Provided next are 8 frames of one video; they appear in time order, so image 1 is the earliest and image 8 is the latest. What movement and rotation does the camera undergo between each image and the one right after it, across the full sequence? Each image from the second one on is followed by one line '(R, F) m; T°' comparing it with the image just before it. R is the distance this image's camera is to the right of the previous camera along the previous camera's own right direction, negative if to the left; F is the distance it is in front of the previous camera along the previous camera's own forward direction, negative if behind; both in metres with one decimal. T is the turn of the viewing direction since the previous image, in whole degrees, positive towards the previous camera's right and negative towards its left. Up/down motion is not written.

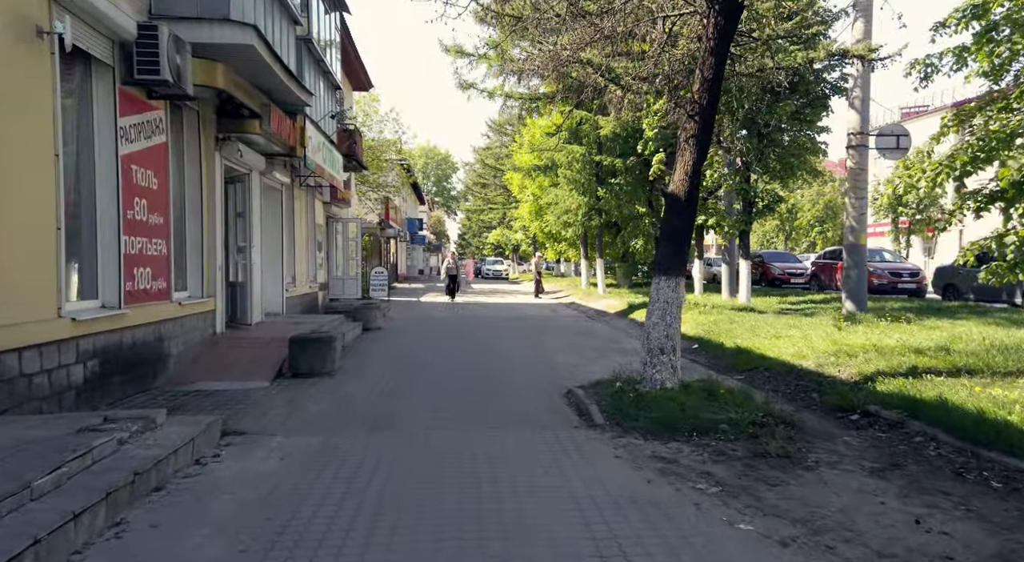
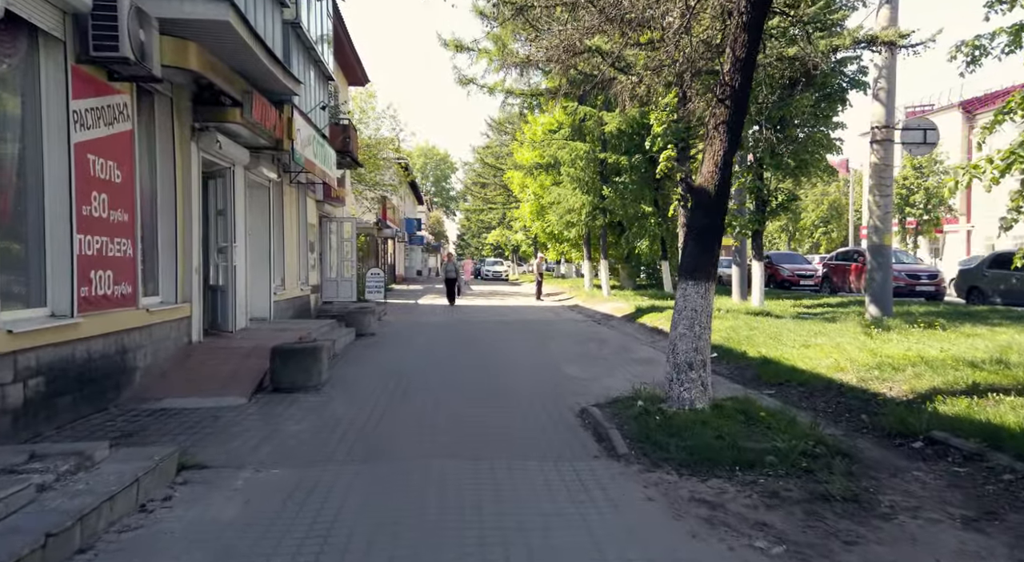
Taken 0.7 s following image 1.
(-0.1, +1.1) m; 0°
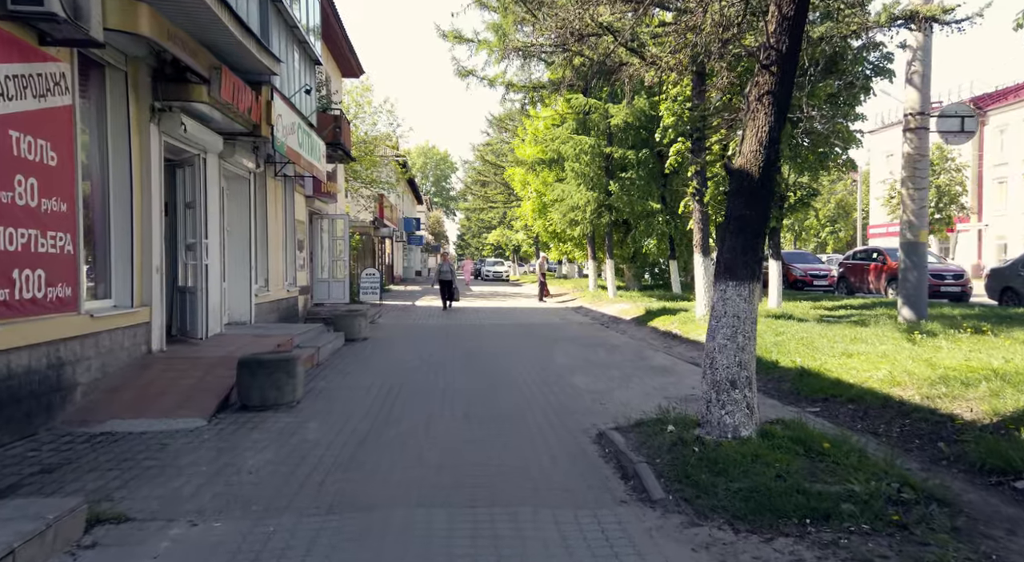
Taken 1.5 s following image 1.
(0.0, +1.3) m; 0°
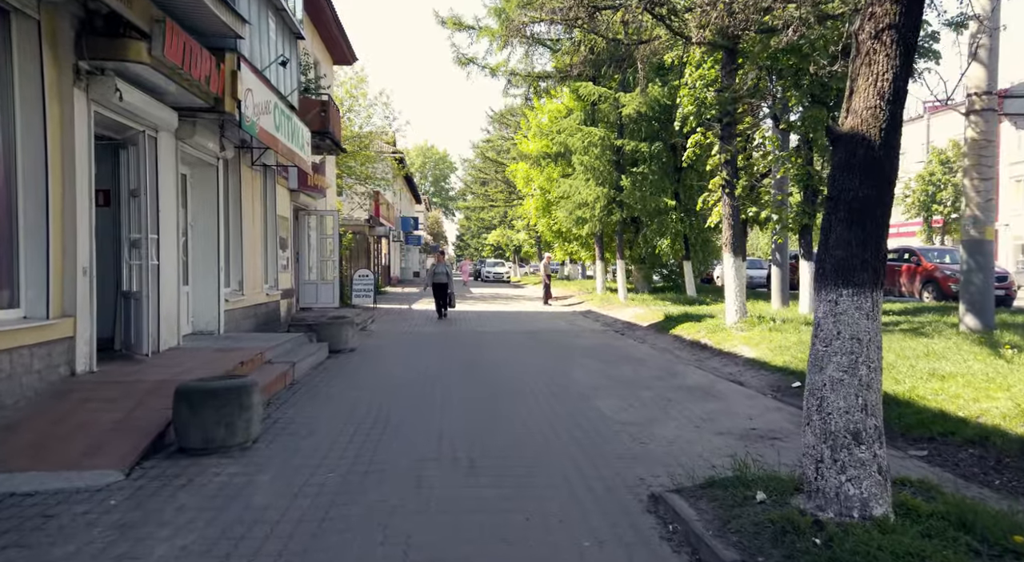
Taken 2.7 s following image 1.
(-0.1, +1.9) m; 0°
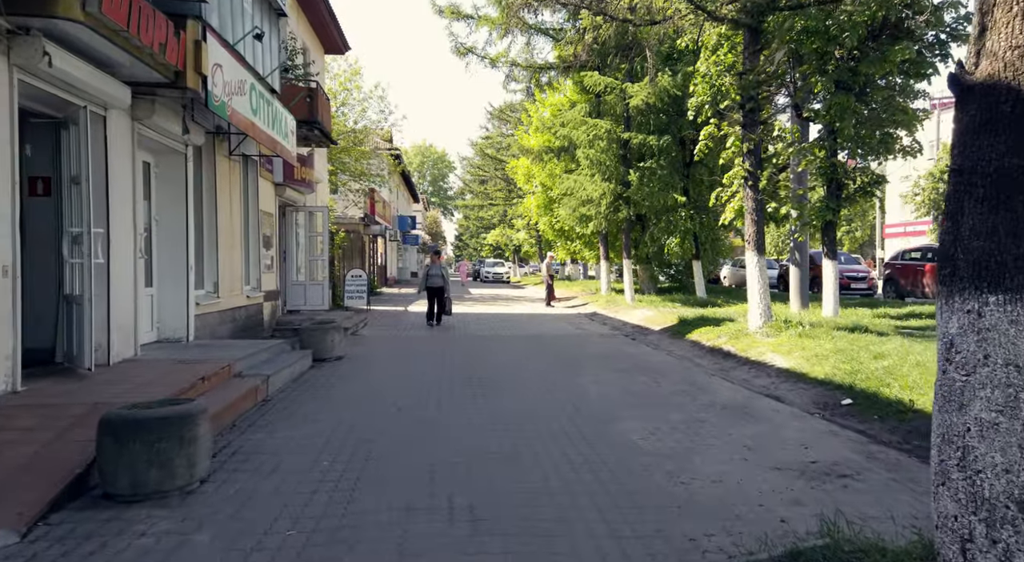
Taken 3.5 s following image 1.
(-0.1, +1.3) m; 0°
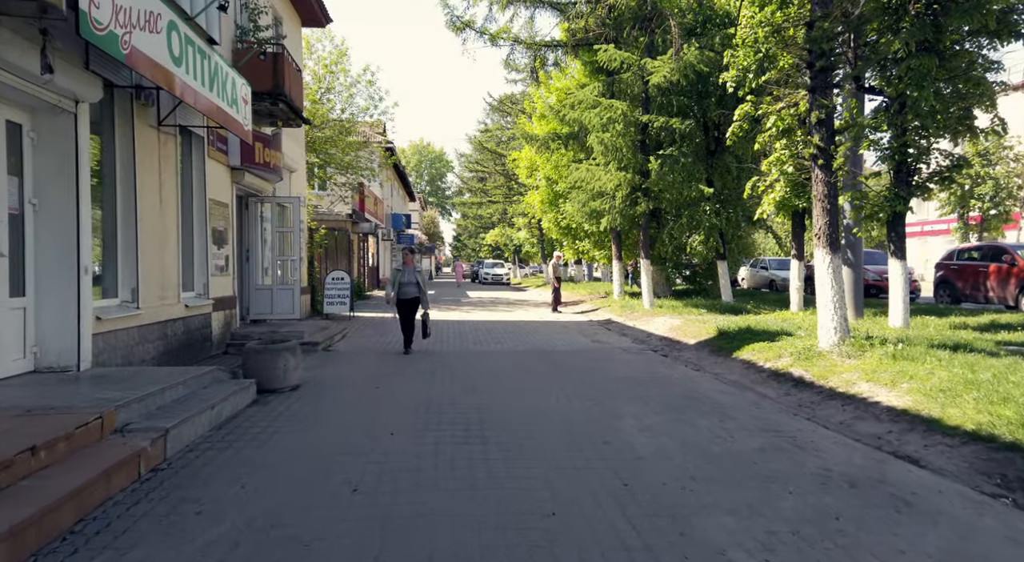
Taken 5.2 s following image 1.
(-0.1, +3.0) m; 0°
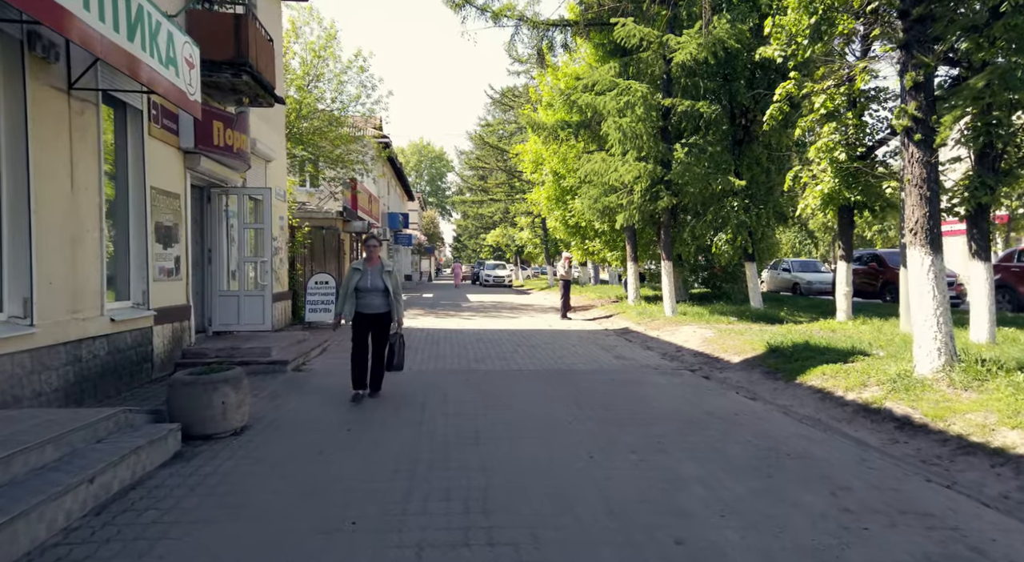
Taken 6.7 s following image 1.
(-0.1, +2.4) m; 0°
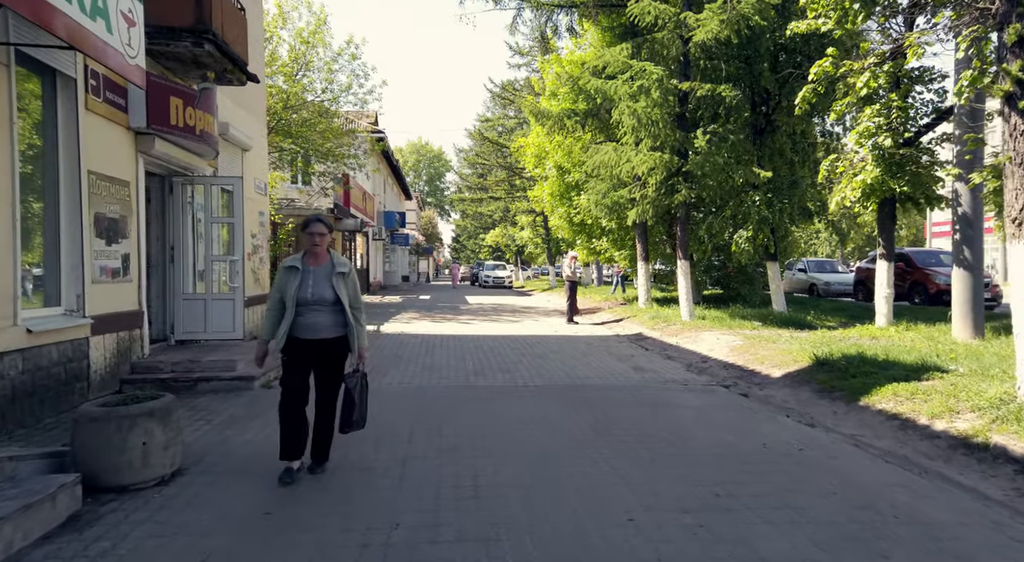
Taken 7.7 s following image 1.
(-0.1, +1.7) m; 0°
